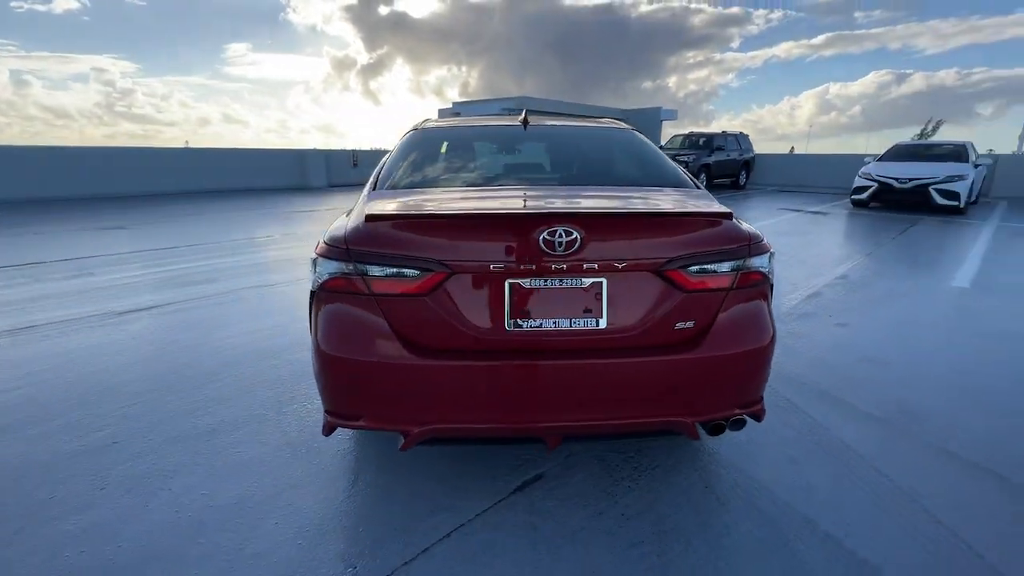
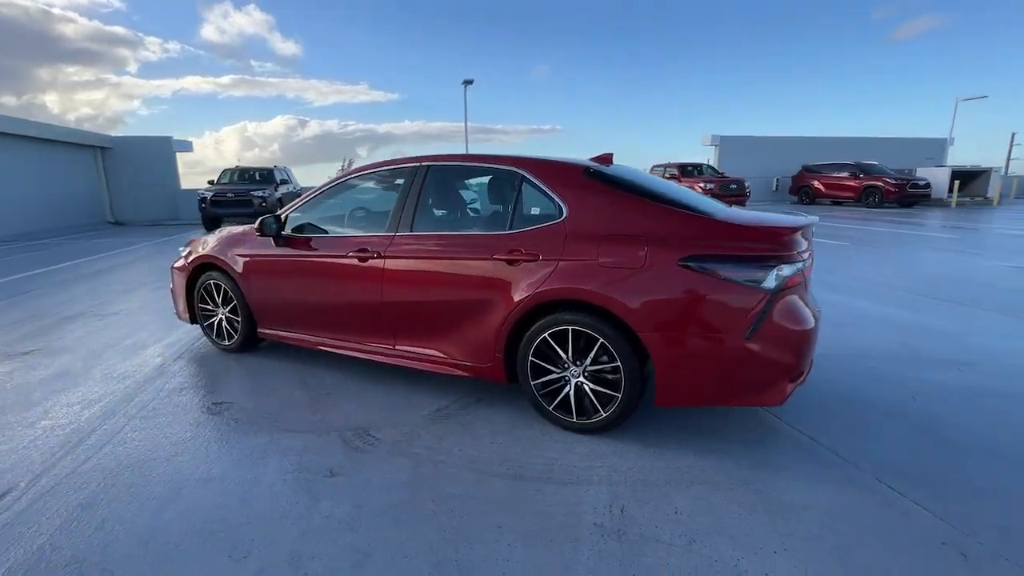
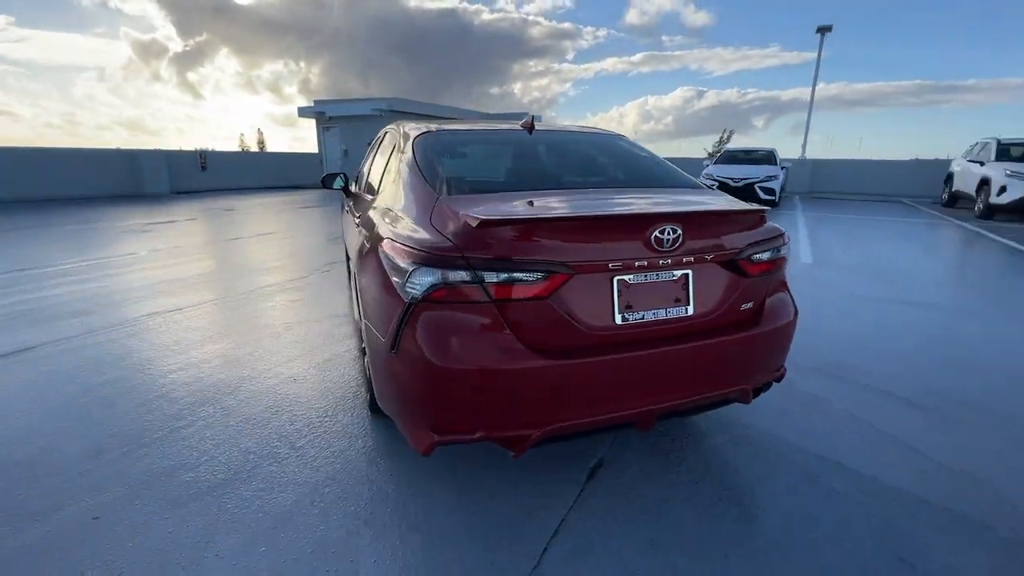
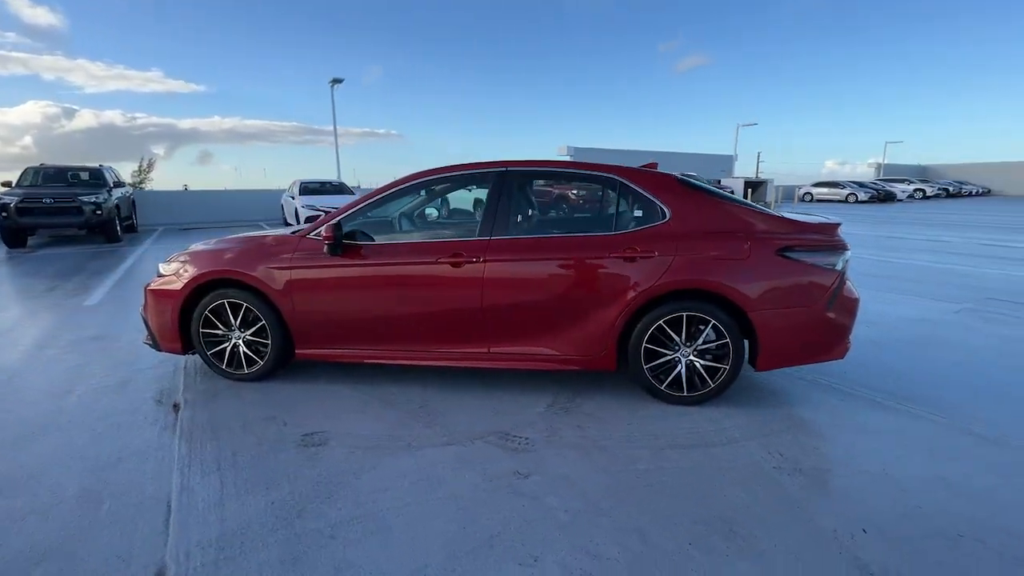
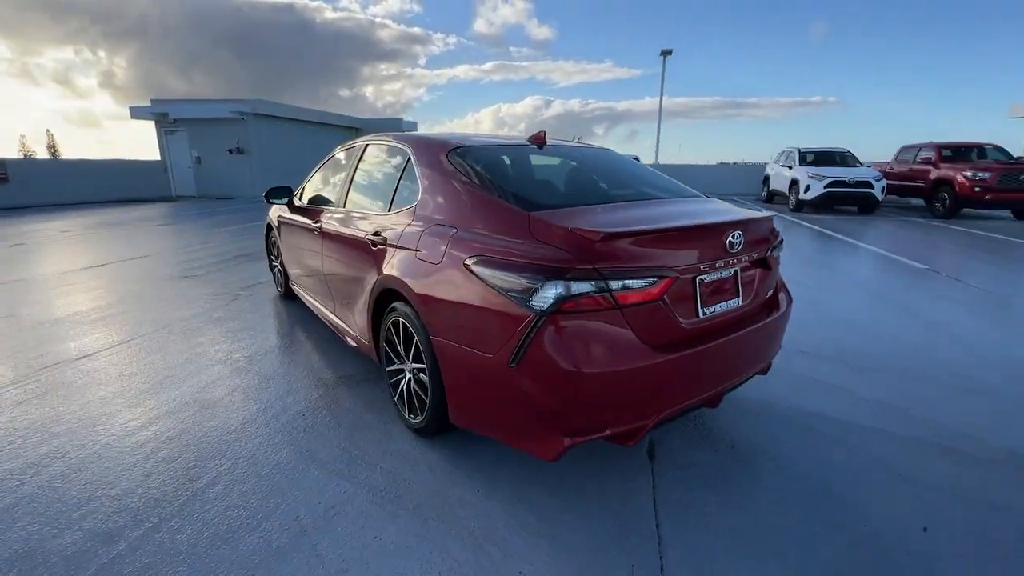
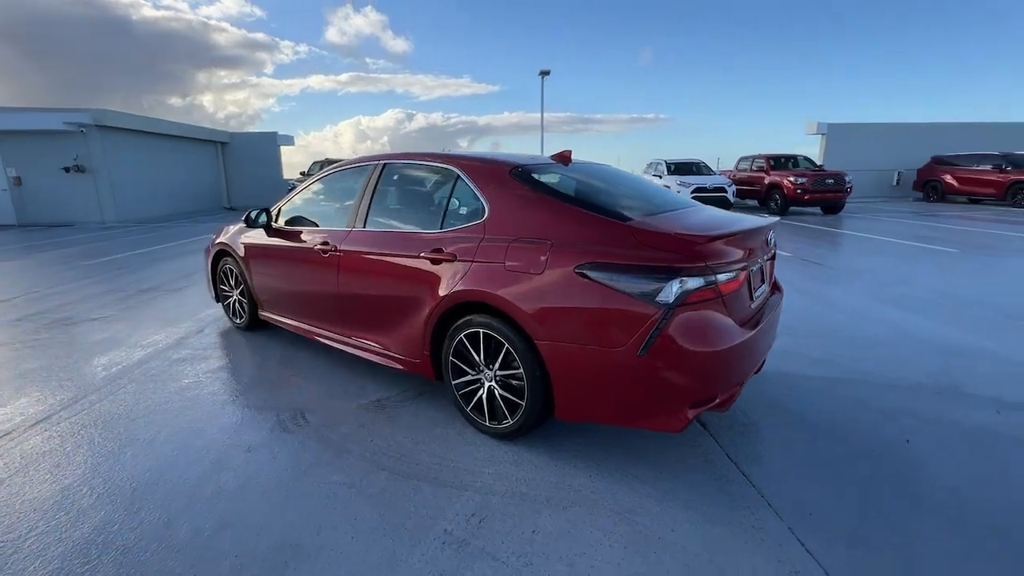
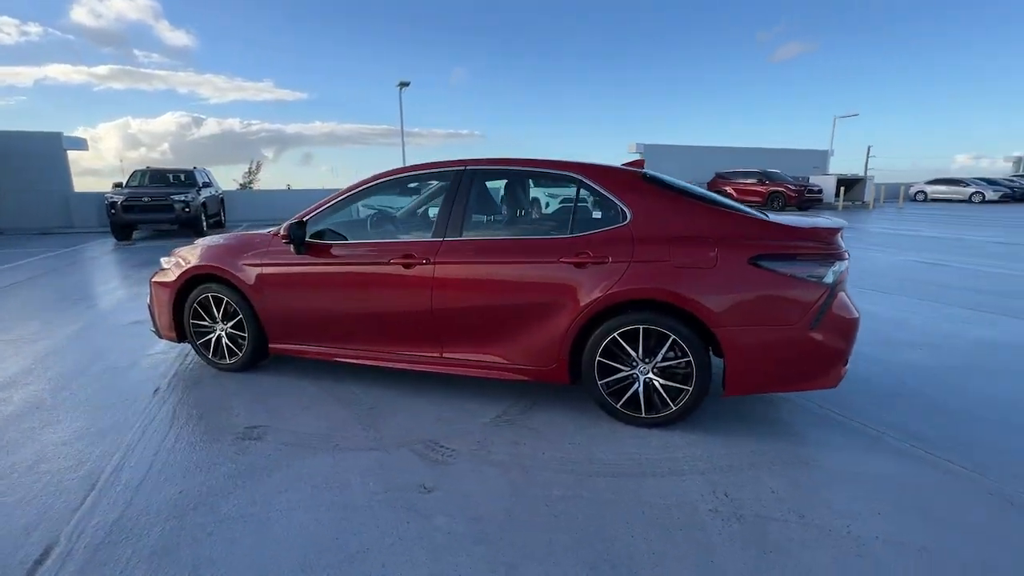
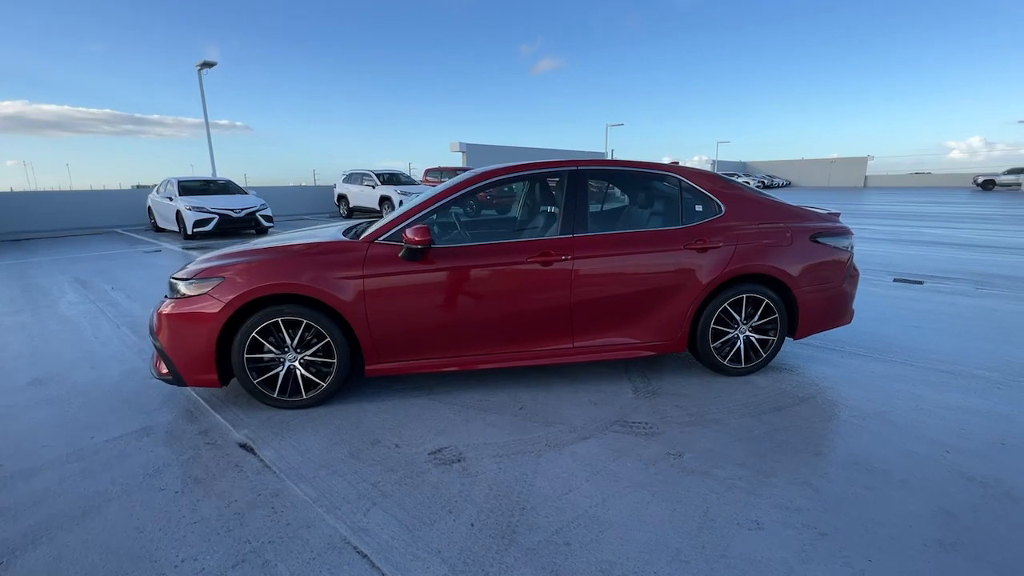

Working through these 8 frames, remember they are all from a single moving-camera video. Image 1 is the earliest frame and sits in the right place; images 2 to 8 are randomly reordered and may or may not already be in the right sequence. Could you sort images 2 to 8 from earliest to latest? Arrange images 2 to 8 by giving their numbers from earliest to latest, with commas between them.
3, 5, 6, 2, 7, 4, 8
